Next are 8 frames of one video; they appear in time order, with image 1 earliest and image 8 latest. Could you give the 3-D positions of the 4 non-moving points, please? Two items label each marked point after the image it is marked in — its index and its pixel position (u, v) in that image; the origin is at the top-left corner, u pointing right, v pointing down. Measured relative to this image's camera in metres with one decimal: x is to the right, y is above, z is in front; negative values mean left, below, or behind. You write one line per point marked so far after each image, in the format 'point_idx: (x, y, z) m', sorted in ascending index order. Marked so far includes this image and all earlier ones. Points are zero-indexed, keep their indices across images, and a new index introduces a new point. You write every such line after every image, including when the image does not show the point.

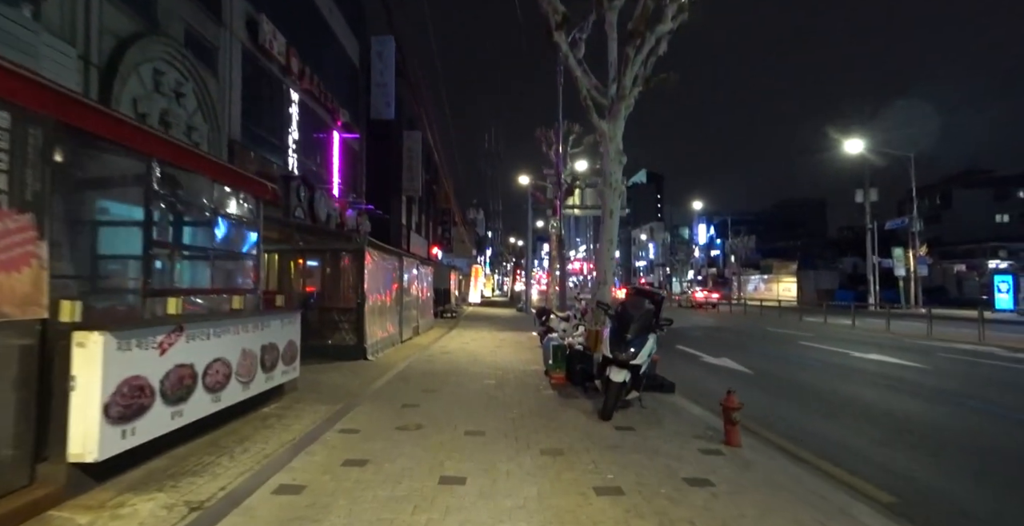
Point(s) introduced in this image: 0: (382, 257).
0: (-3.9, +0.2, +16.3) m
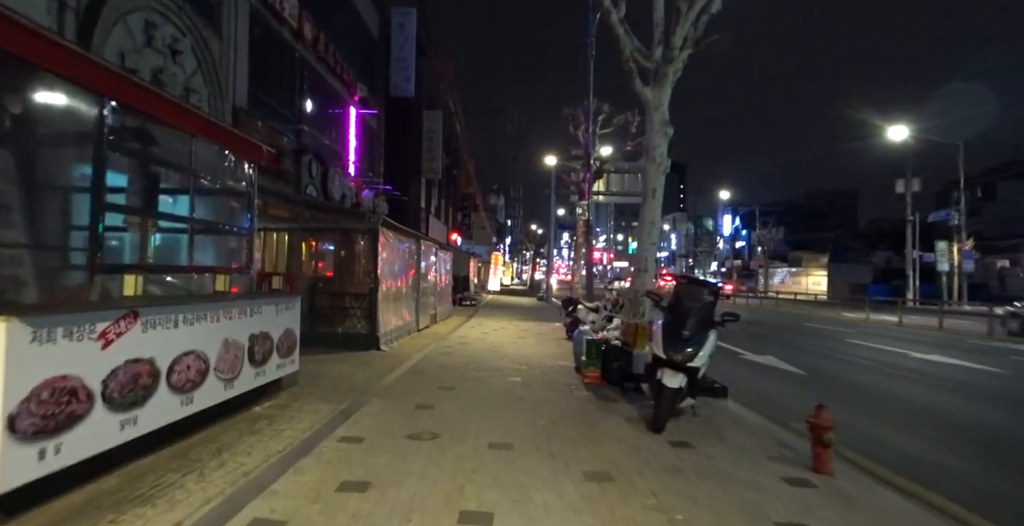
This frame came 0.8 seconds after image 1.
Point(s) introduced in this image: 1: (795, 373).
0: (-3.2, +0.6, +15.1) m
1: (+6.9, -2.6, +13.2) m
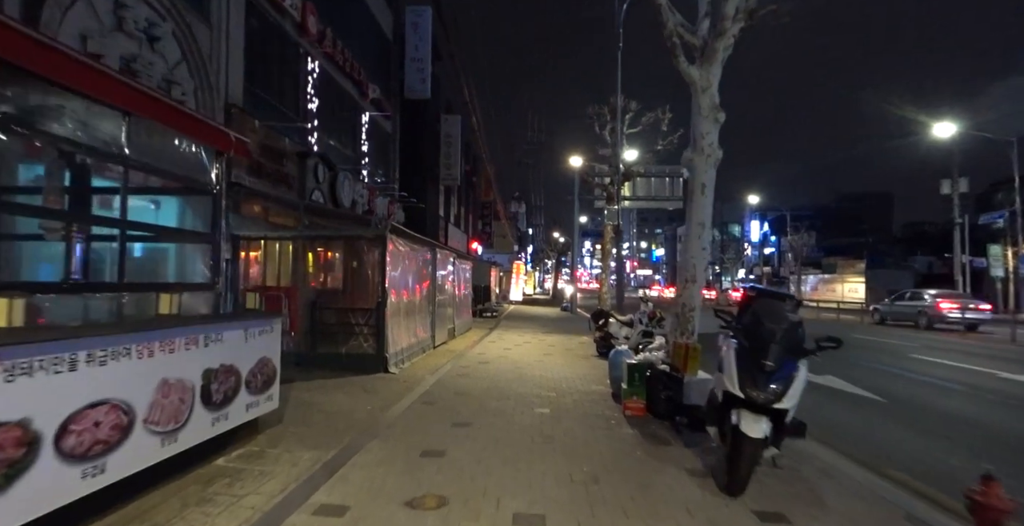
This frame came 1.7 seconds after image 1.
0: (-2.6, +0.4, +13.7) m
1: (+7.4, -2.8, +11.4) m
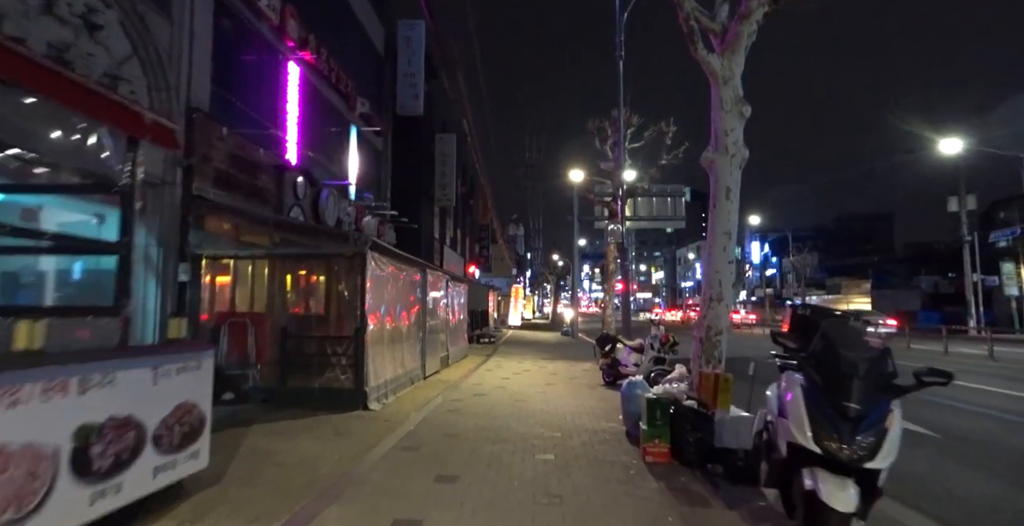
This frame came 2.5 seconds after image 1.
0: (-2.7, -0.1, +12.4) m
1: (+7.4, -3.1, +10.0) m
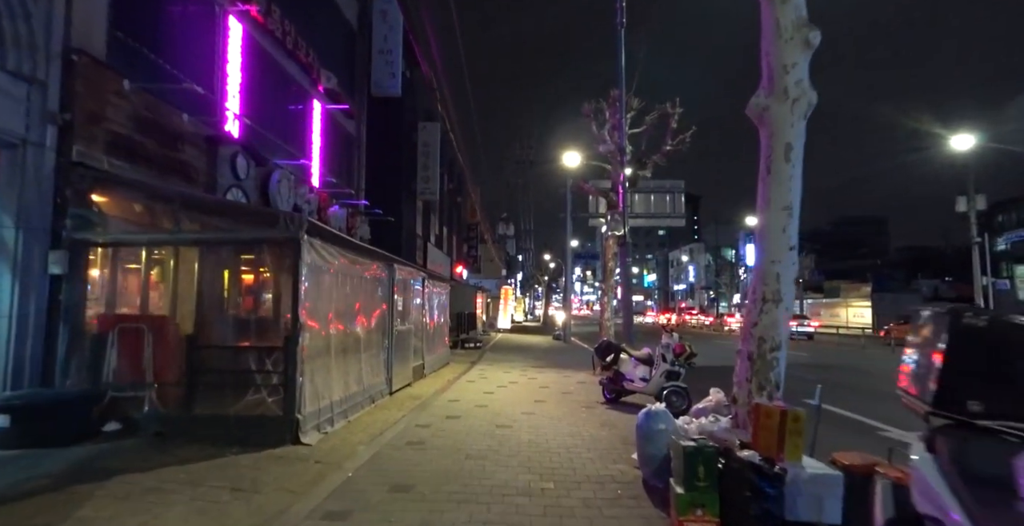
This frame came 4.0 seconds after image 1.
0: (-3.0, 0.0, +10.1) m
1: (+7.1, -3.0, +7.8) m
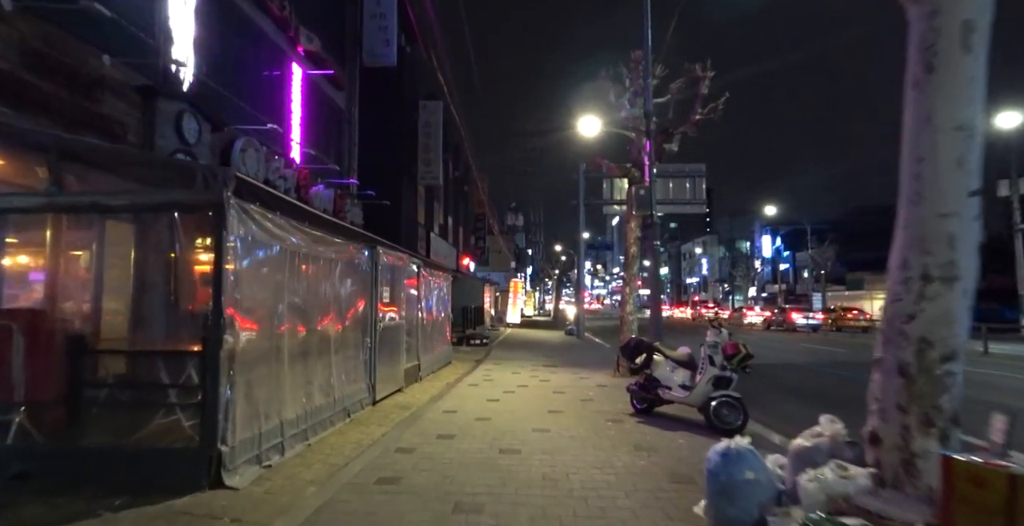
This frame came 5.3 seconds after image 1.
0: (-2.9, +0.3, +7.9) m
1: (+7.1, -2.6, +5.5) m
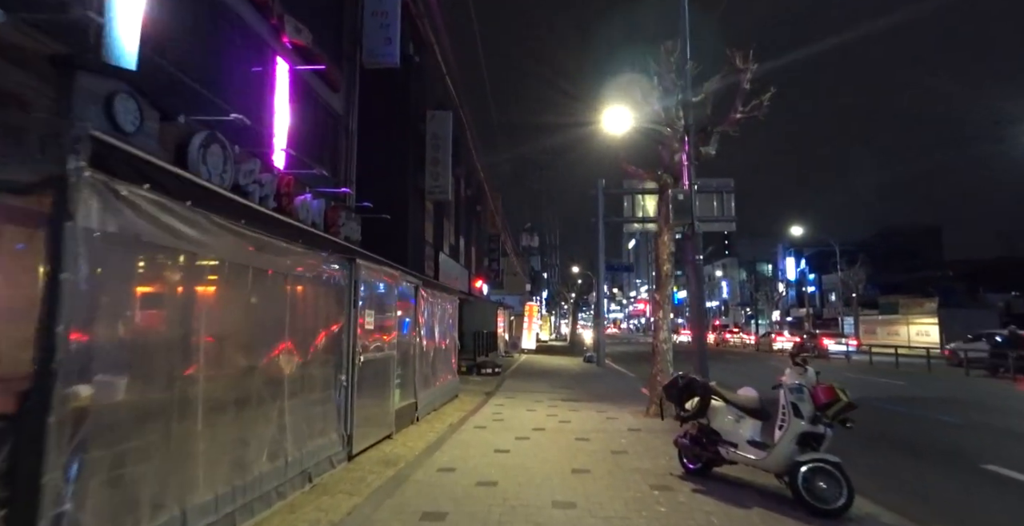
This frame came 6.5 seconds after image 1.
0: (-2.8, +0.2, +5.9) m
1: (+7.2, -2.6, +3.1) m
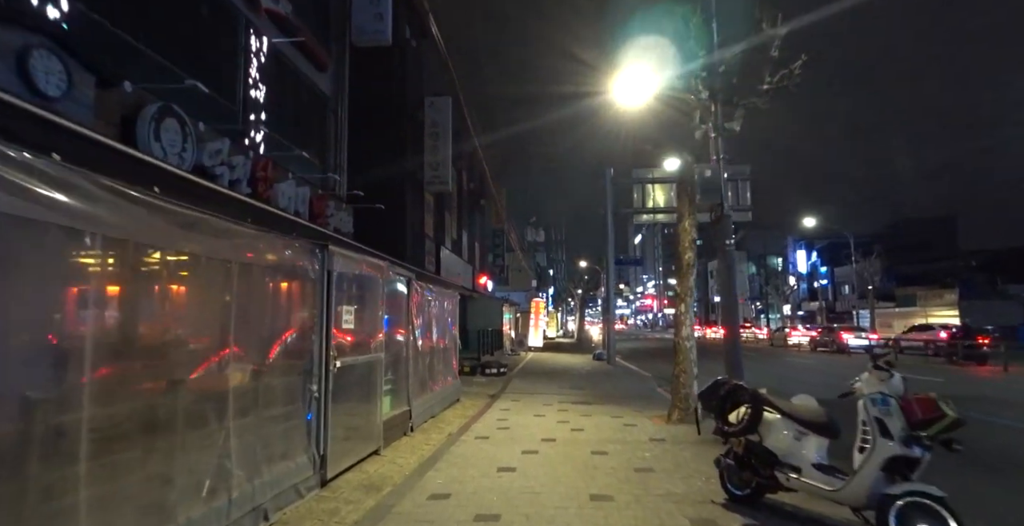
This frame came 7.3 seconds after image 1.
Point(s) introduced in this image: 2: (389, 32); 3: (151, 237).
0: (-2.7, +0.3, +4.6) m
1: (+7.2, -2.4, +1.6) m
2: (-3.6, +6.8, +16.0) m
3: (-2.8, +0.2, +4.3) m
